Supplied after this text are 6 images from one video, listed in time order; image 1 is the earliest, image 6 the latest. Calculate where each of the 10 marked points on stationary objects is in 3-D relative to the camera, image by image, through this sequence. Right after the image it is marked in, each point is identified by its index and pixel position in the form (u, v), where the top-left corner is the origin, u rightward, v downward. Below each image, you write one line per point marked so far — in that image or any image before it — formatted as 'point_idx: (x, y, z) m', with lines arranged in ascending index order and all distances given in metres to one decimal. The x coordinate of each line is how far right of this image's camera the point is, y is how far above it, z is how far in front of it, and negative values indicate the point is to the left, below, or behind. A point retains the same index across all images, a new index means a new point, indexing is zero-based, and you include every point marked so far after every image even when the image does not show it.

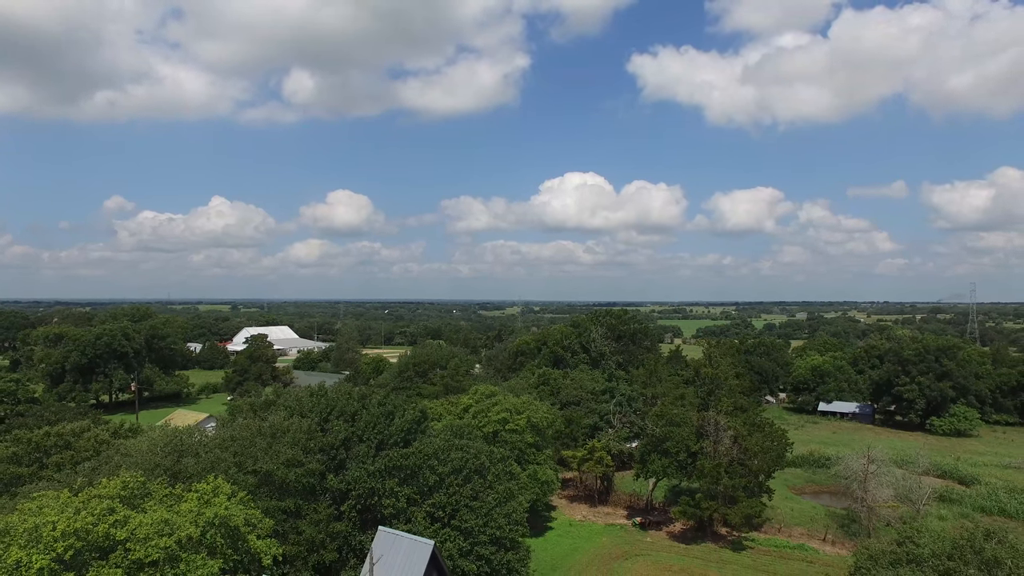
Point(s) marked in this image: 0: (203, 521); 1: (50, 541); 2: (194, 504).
0: (-9.4, -7.1, +16.1) m
1: (-12.4, -6.9, +14.6) m
2: (-10.0, -6.8, +16.7) m
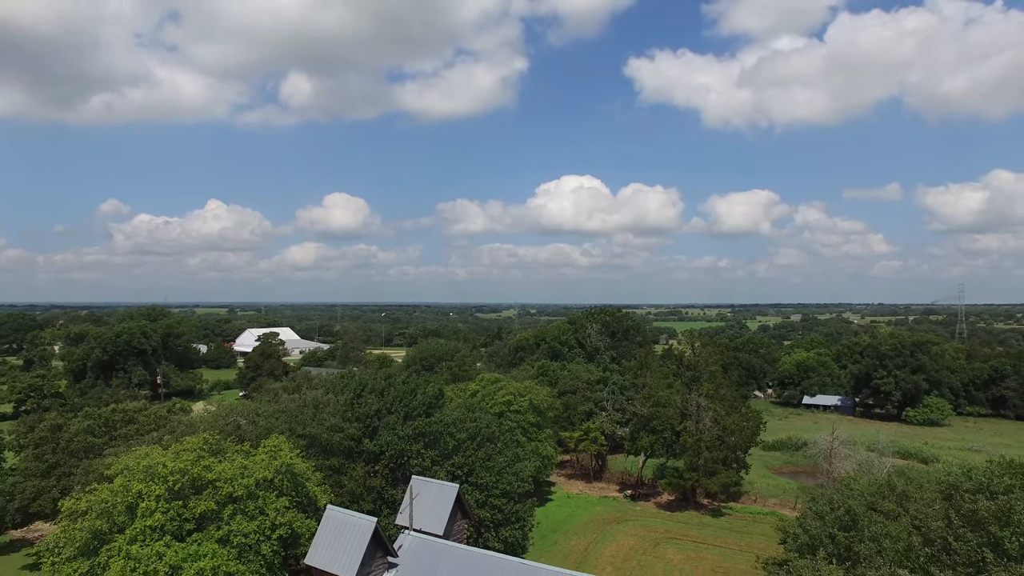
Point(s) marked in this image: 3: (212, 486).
0: (-9.0, -6.8, +20.0) m
1: (-12.1, -6.6, +18.5) m
2: (-9.6, -6.5, +20.6) m
3: (-10.7, -7.0, +18.7) m
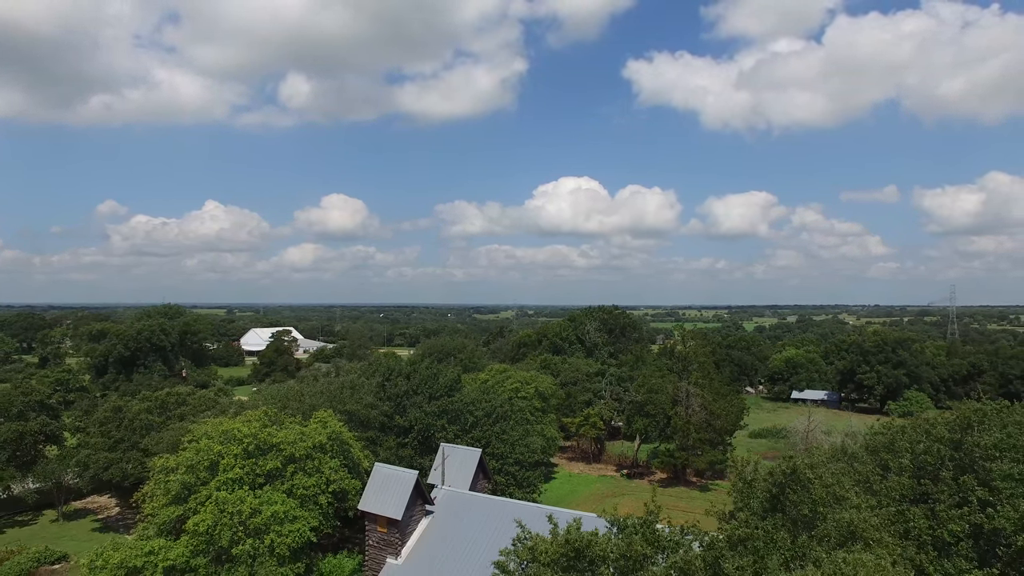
0: (-8.4, -6.6, +23.7) m
1: (-11.4, -6.4, +22.2) m
2: (-9.0, -6.3, +24.4) m
3: (-10.0, -6.8, +22.5) m
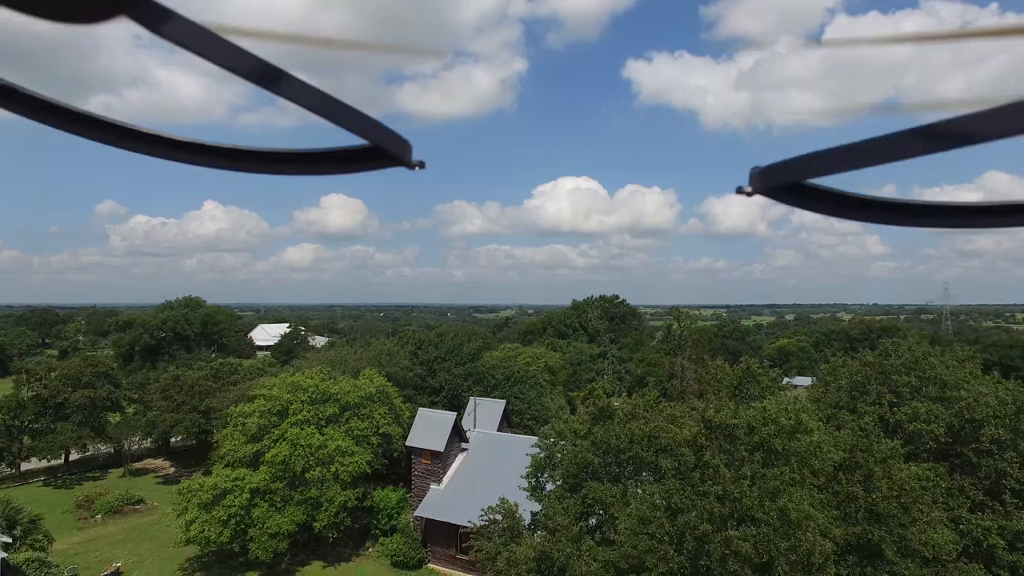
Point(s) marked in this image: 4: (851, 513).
0: (-7.4, -5.3, +28.0) m
1: (-10.4, -5.1, +26.5) m
2: (-7.9, -5.0, +28.6) m
3: (-9.0, -5.6, +26.7) m
4: (+7.5, -4.9, +11.6) m
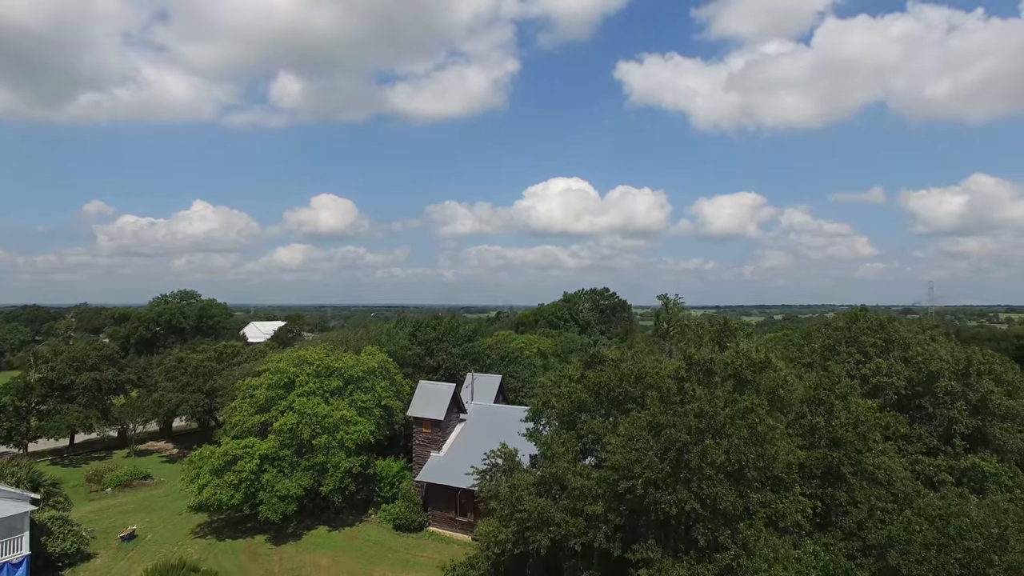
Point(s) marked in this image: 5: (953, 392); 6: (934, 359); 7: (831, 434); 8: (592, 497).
0: (-7.6, -4.2, +29.3) m
1: (-10.6, -4.0, +27.7) m
2: (-8.2, -3.9, +29.9) m
3: (-9.2, -4.5, +28.0) m
4: (+7.5, -3.8, +13.2) m
5: (+14.3, -3.4, +17.2) m
6: (+14.0, -2.4, +17.6) m
7: (+7.7, -3.5, +12.8) m
8: (+1.8, -4.6, +11.6) m
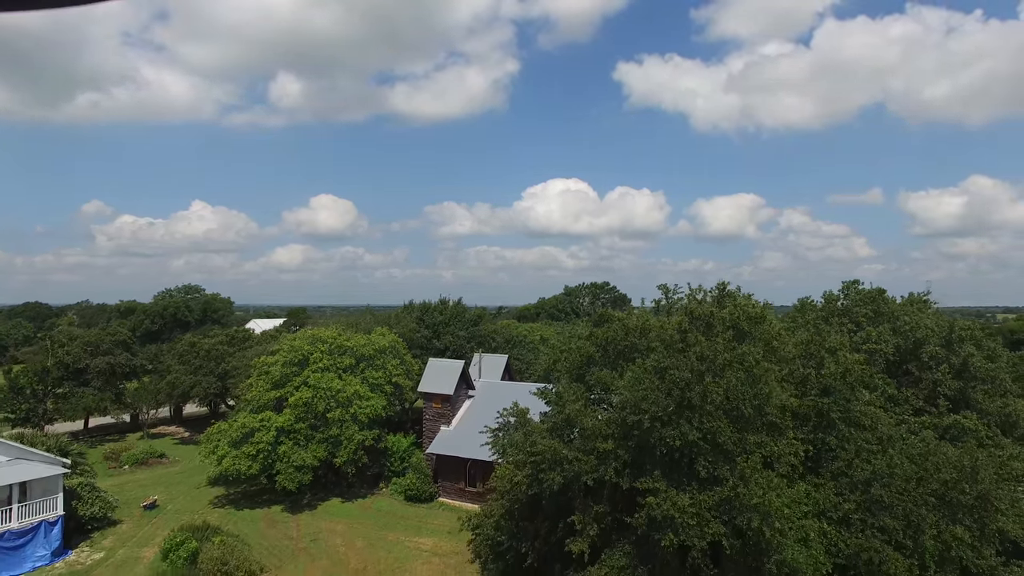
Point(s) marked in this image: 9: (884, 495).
0: (-7.3, -3.2, +30.3) m
1: (-10.3, -3.0, +28.7) m
2: (-7.8, -2.9, +30.9) m
3: (-8.9, -3.4, +29.0) m
4: (+7.9, -2.8, +14.2) m
5: (+14.7, -2.3, +18.2) m
6: (+14.4, -1.4, +18.6) m
7: (+8.1, -2.5, +13.8) m
8: (+2.1, -3.6, +12.6) m
9: (+8.5, -4.7, +12.1) m
